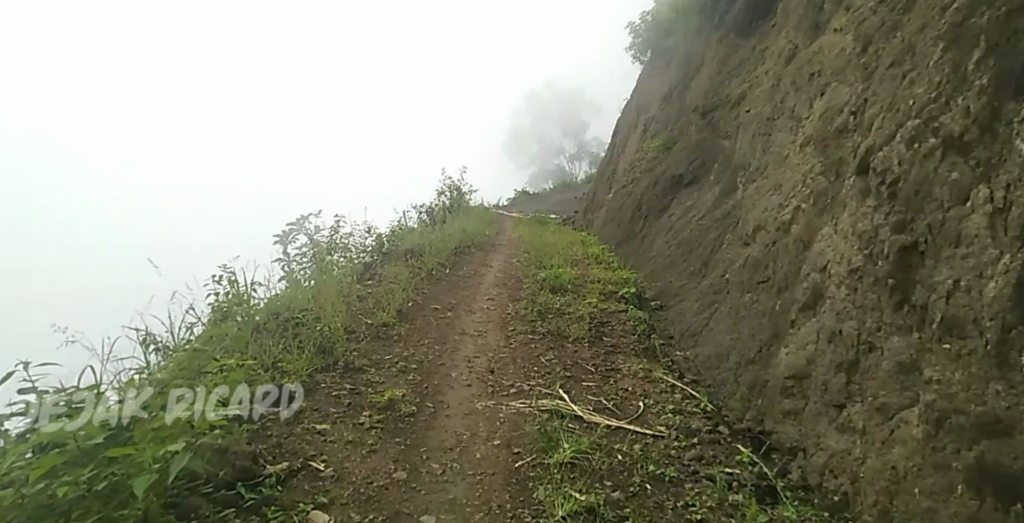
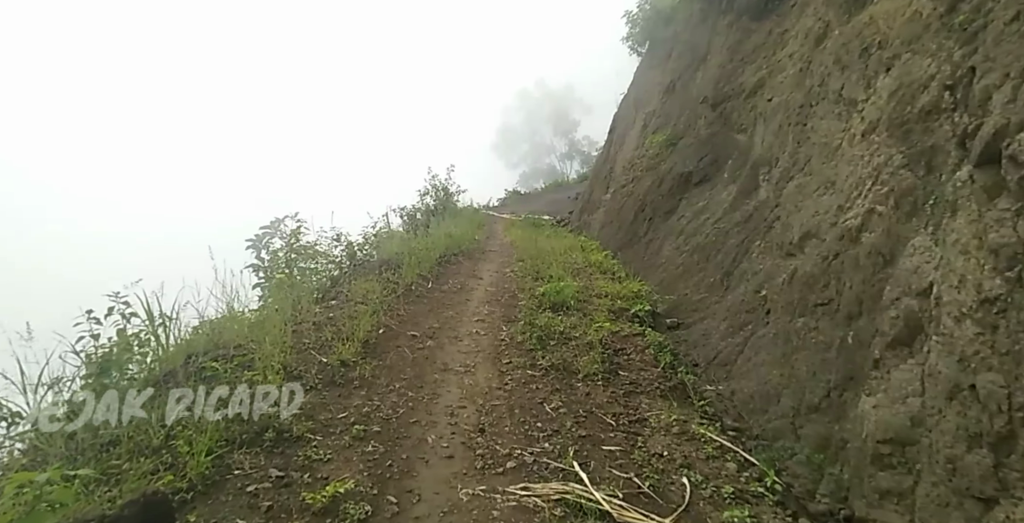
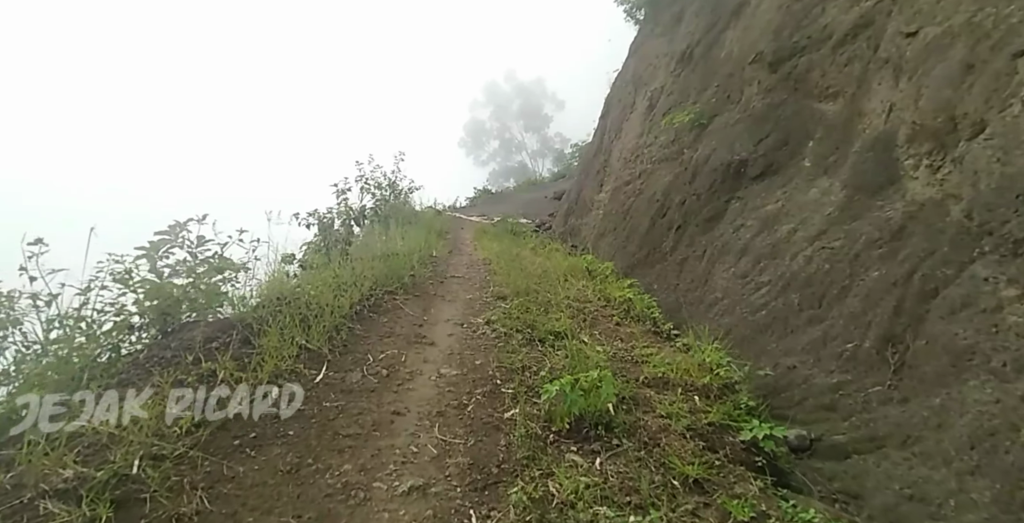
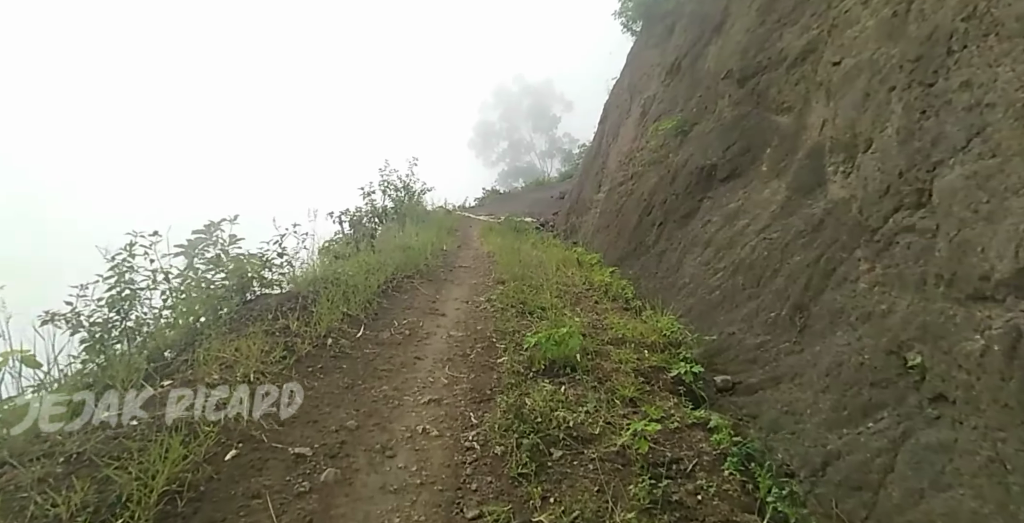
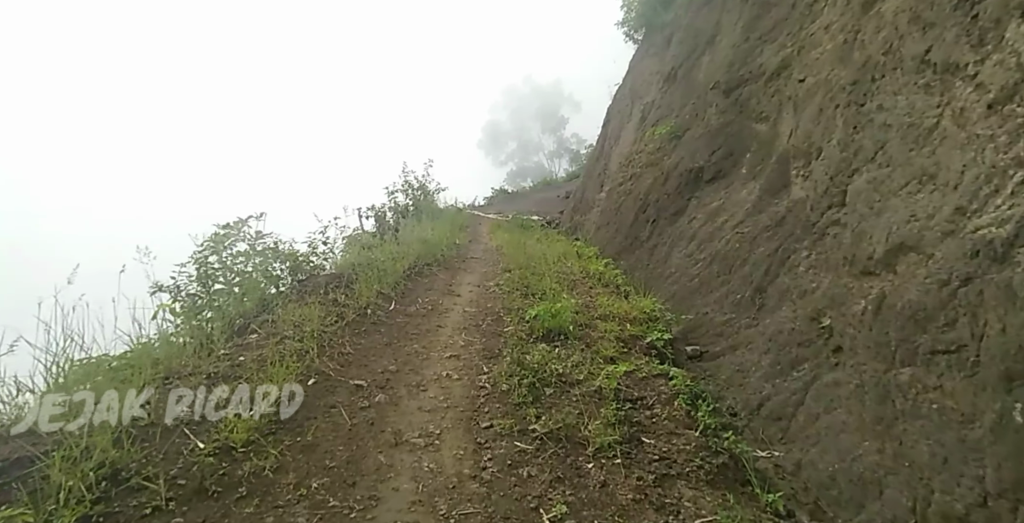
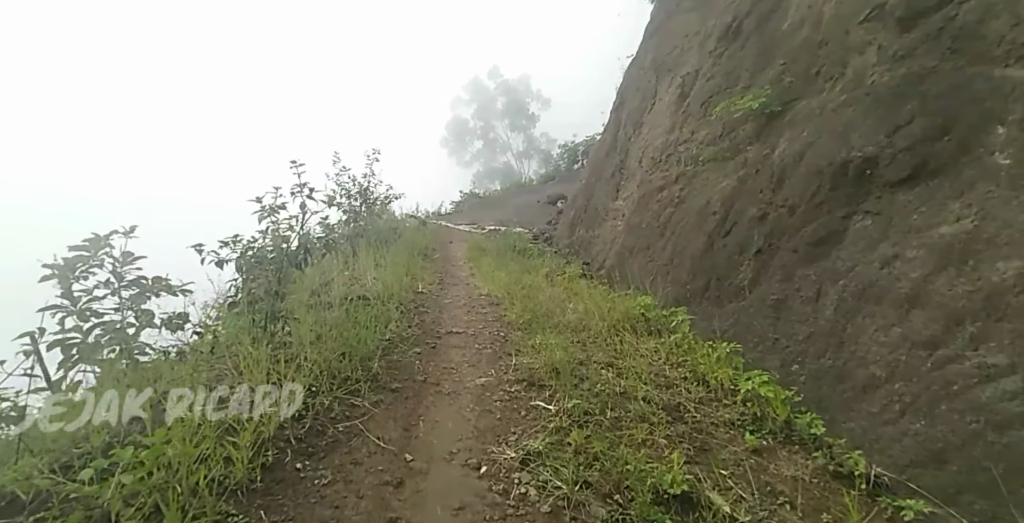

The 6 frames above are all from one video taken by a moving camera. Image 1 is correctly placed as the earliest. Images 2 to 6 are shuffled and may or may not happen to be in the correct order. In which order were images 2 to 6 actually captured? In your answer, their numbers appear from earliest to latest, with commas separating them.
2, 5, 4, 3, 6
